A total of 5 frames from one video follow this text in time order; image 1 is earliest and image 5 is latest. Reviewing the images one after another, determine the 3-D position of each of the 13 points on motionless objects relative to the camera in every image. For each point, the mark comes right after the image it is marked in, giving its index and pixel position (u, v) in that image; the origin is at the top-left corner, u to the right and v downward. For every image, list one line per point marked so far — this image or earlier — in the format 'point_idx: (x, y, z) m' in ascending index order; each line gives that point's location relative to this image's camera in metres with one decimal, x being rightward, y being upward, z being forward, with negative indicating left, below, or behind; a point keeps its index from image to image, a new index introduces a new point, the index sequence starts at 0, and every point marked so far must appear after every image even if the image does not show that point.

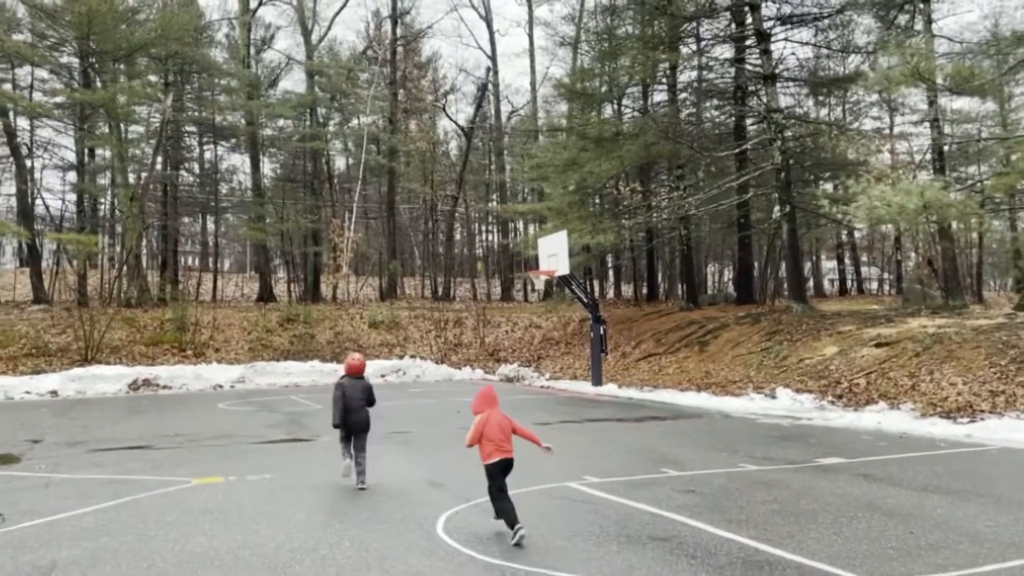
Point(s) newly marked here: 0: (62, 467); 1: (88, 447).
0: (-3.9, -1.6, +7.2) m
1: (-4.4, -1.7, +8.6) m
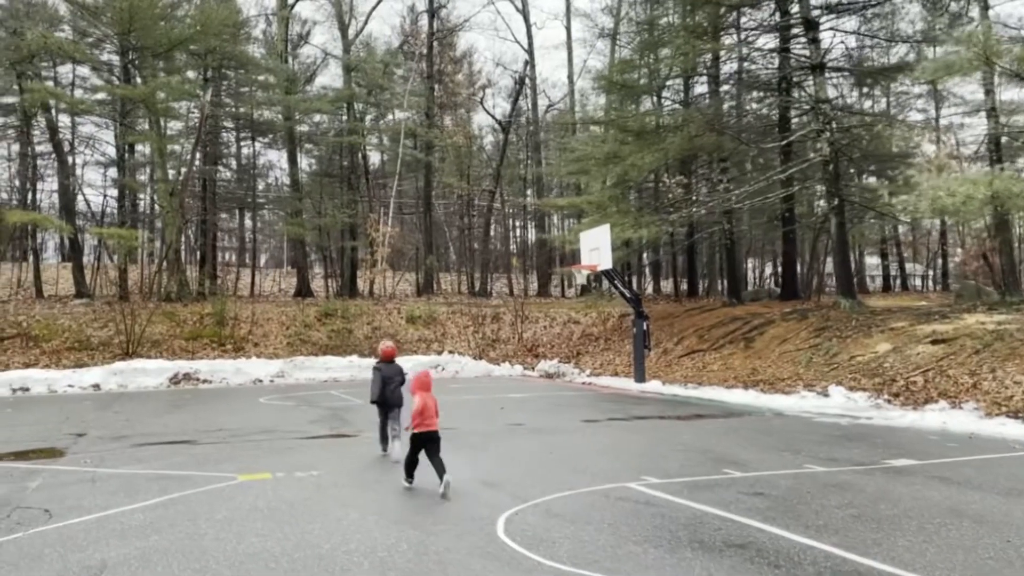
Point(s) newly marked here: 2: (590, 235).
0: (-3.5, -1.5, +7.1) m
1: (-3.9, -1.6, +8.5) m
2: (+1.5, +1.1, +16.0) m
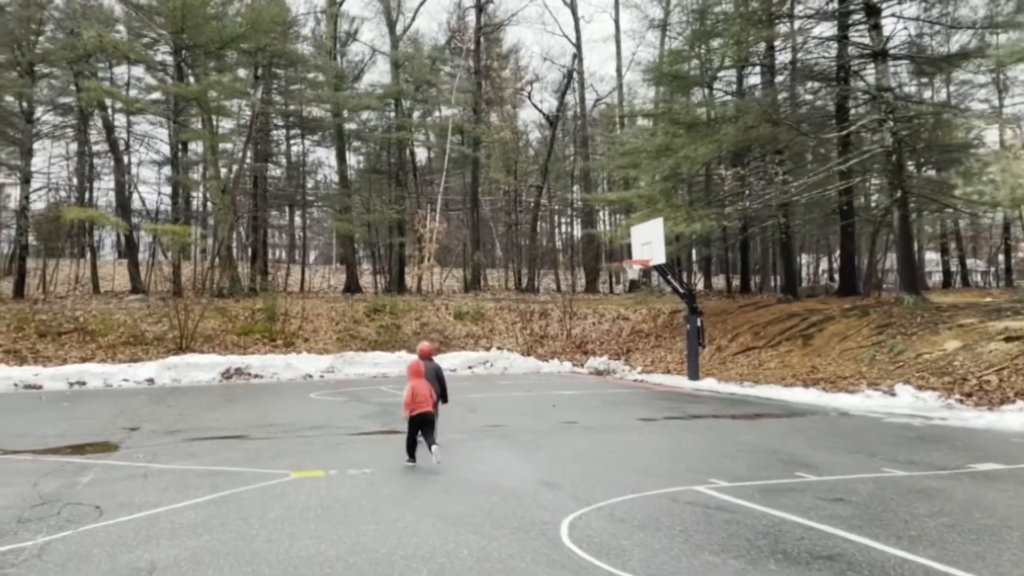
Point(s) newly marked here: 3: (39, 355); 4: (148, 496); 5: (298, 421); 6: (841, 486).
0: (-3.0, -1.4, +7.1) m
1: (-3.3, -1.5, +8.5) m
2: (+2.4, +1.2, +15.6) m
3: (-10.6, -1.5, +18.6) m
4: (-2.3, -1.3, +5.3) m
5: (-2.5, -1.5, +9.6) m
6: (+2.1, -1.3, +5.3) m
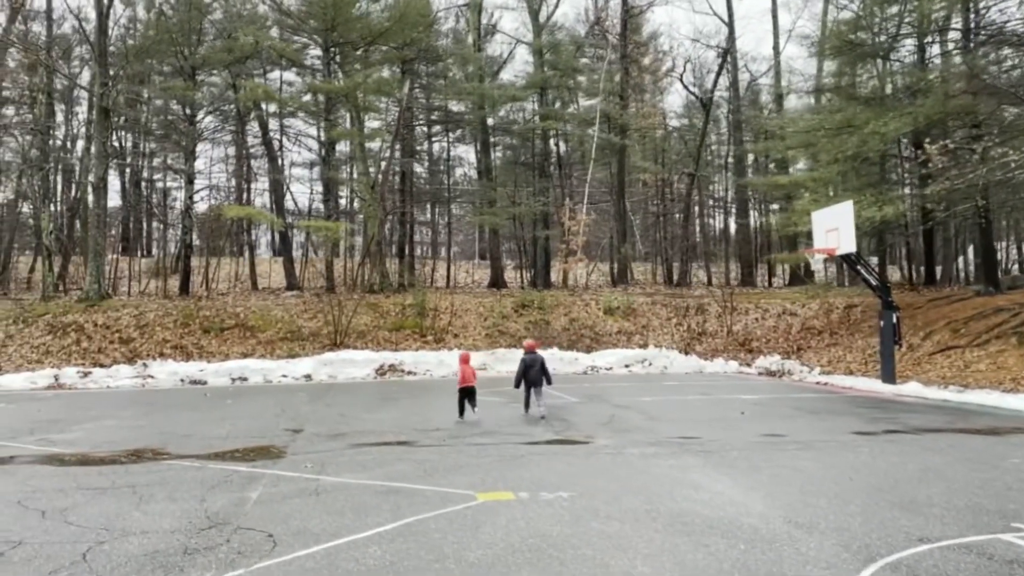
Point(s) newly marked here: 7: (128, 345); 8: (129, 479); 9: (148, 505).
0: (-1.4, -1.4, +6.5) m
1: (-1.5, -1.5, +7.9) m
2: (+5.3, +1.3, +14.0) m
3: (-7.1, -1.4, +19.1) m
4: (-1.0, -1.3, +4.6) m
5: (-0.5, -1.5, +8.9) m
6: (+3.3, -1.2, +3.9) m
7: (-8.8, -1.3, +19.0) m
8: (-2.7, -1.4, +6.0) m
9: (-2.2, -1.3, +5.1) m
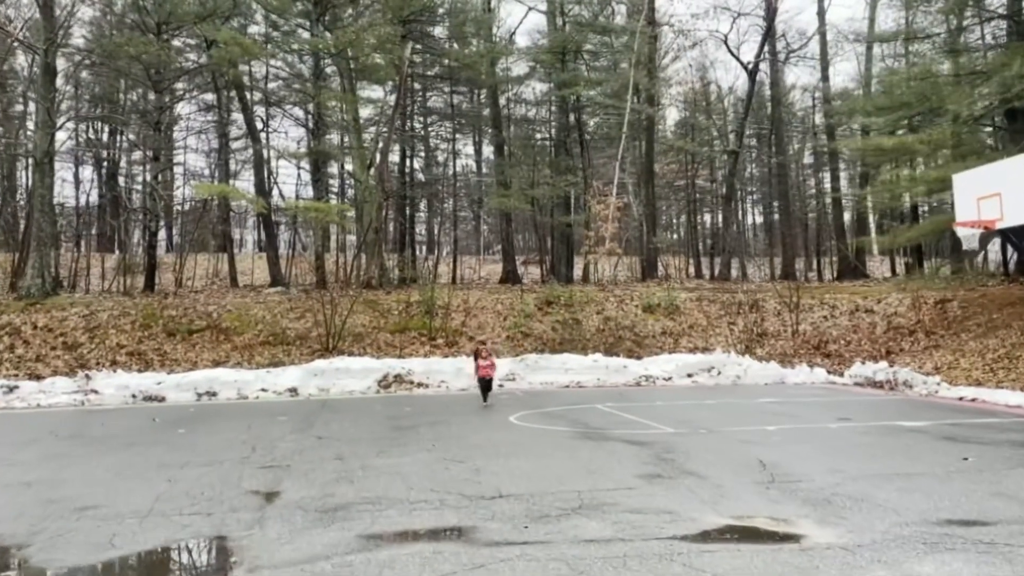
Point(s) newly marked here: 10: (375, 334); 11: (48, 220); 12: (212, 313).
0: (-0.7, -1.2, +3.0) m
1: (-0.8, -1.3, +4.5) m
2: (+5.9, +1.5, +10.7) m
3: (-6.5, -1.3, +15.6) m
4: (-0.3, -1.1, +1.1) m
5: (+0.2, -1.3, +5.5) m
6: (+4.1, -1.0, +0.5) m
7: (-8.2, -1.2, +15.5) m
8: (-2.0, -1.2, +2.5) m
9: (-1.5, -1.1, +1.6) m
10: (-2.9, -1.0, +17.3) m
11: (-10.2, +1.5, +18.3) m
12: (-6.3, -0.5, +17.6) m
